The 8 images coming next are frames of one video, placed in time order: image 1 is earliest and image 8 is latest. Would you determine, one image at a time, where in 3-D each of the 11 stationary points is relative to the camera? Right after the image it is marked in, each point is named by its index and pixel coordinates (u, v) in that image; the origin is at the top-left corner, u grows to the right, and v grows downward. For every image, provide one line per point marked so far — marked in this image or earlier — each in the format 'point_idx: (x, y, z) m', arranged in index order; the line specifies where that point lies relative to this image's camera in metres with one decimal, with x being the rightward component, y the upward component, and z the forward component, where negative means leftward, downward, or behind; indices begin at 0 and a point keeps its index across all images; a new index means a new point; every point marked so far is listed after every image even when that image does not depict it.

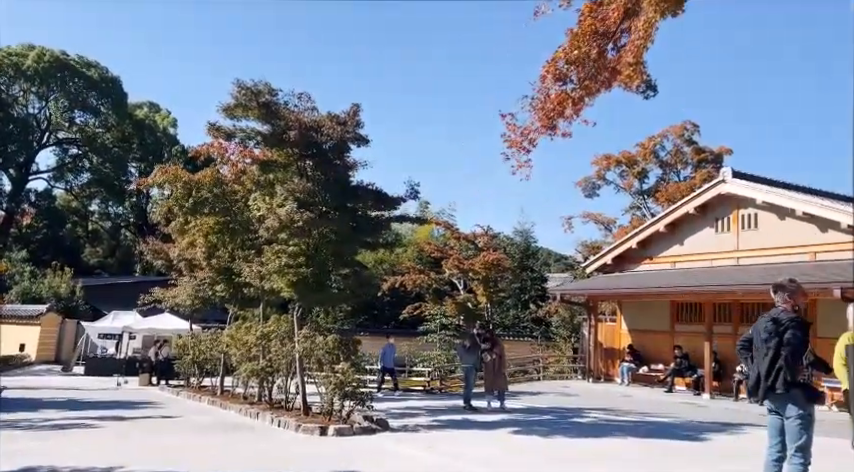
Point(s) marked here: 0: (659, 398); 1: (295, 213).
0: (+5.6, -3.9, +17.8) m
1: (-1.8, +0.3, +9.8) m
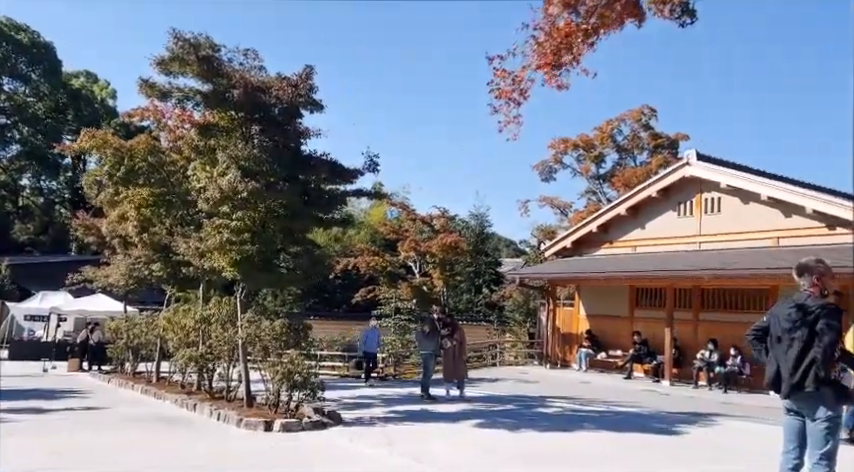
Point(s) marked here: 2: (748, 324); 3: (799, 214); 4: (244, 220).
0: (+4.5, -3.5, +17.4) m
1: (-2.3, +0.7, +8.8) m
2: (+7.4, -2.0, +16.8) m
3: (+8.3, +0.5, +16.4) m
4: (-2.5, +0.3, +9.8) m
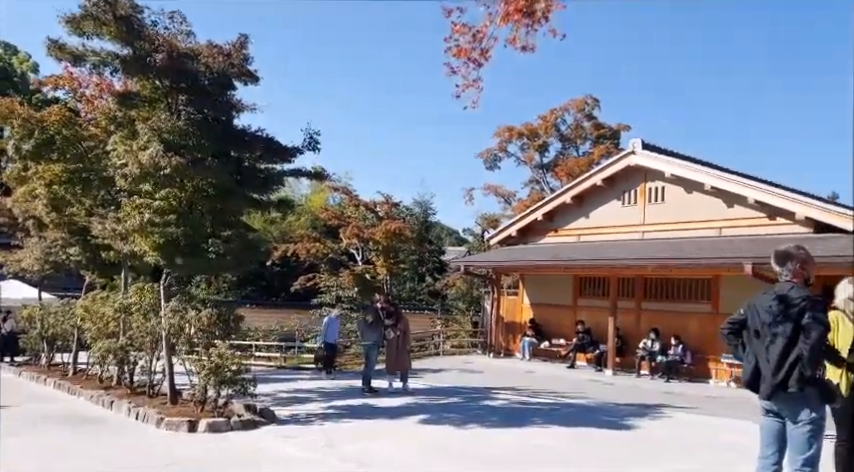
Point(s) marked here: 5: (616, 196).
0: (+3.1, -3.2, +17.2) m
1: (-2.9, +0.9, +8.1) m
2: (+6.0, -1.8, +16.8) m
3: (+7.0, +0.7, +16.4) m
4: (-3.2, +0.5, +9.0) m
5: (+5.0, +1.0, +19.1) m
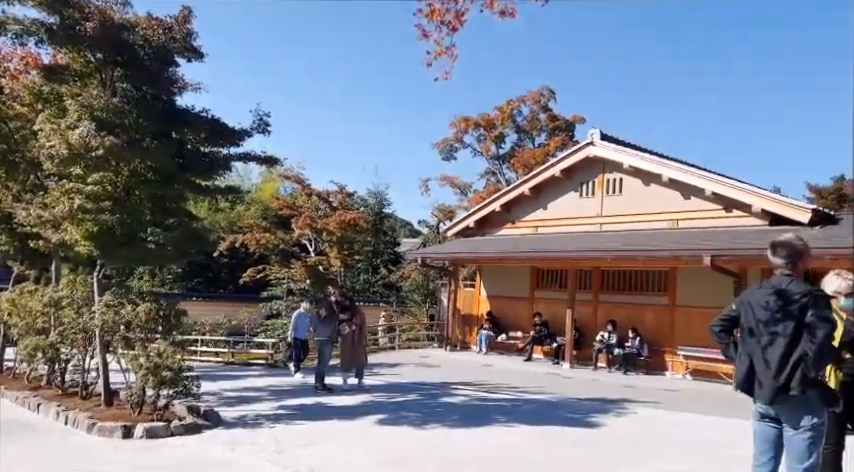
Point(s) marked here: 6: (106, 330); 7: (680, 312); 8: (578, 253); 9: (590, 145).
0: (+2.1, -3.0, +16.9) m
1: (-3.4, +1.0, +7.4) m
2: (+5.0, -1.6, +16.7) m
3: (+6.1, +0.9, +16.4) m
4: (-3.7, +0.7, +8.3) m
5: (+3.8, +1.2, +18.9) m
6: (-3.7, -1.1, +8.5) m
7: (+5.5, -1.7, +15.8) m
8: (+3.4, -0.4, +16.5) m
9: (+4.0, +2.2, +17.9) m
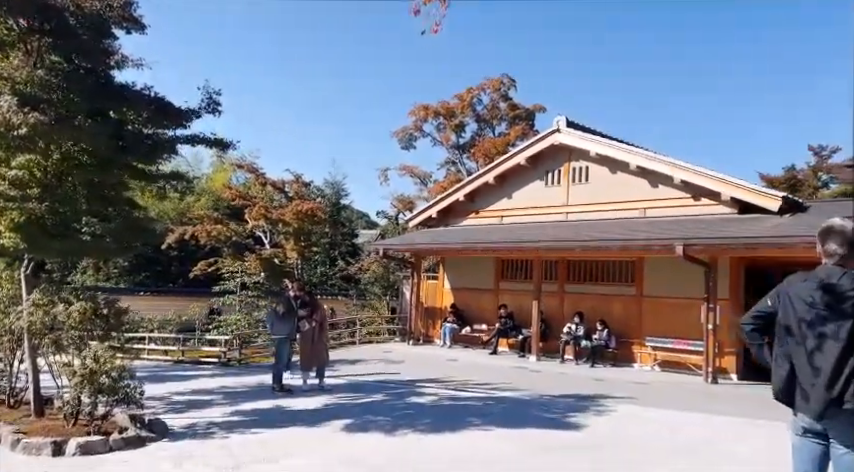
0: (+1.3, -2.8, +16.4) m
1: (-3.6, +1.1, +6.5) m
2: (+4.2, -1.3, +16.3) m
3: (+5.2, +1.1, +16.0) m
4: (-4.0, +0.8, +7.4) m
5: (+2.8, +1.5, +18.4) m
6: (-4.0, -1.0, +7.6) m
7: (+4.7, -1.4, +15.5) m
8: (+2.6, -0.2, +16.0) m
9: (+3.1, +2.5, +17.4) m
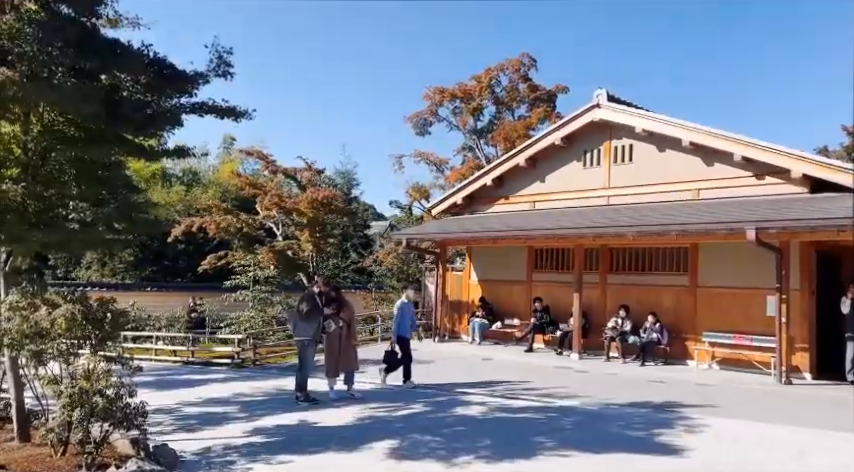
0: (+1.9, -2.5, +15.0) m
1: (-3.1, +1.2, +5.1) m
2: (+4.8, -1.0, +14.8) m
3: (+5.8, +1.4, +14.5) m
4: (-3.5, +0.9, +6.0) m
5: (+3.5, +1.8, +16.9) m
6: (-3.5, -0.9, +6.2) m
7: (+5.3, -1.1, +14.0) m
8: (+3.2, +0.1, +14.5) m
9: (+3.7, +2.8, +15.8) m
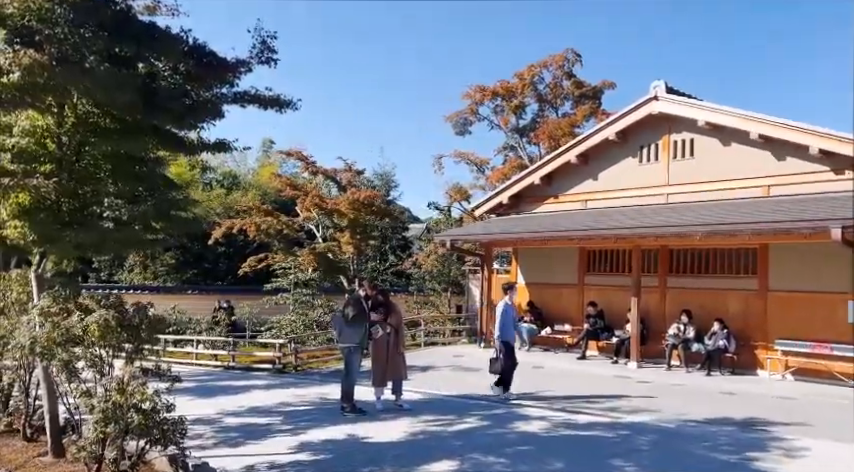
0: (+2.9, -2.6, +14.1) m
1: (-2.6, +1.2, +4.5) m
2: (+5.8, -1.0, +13.9) m
3: (+6.8, +1.4, +13.5) m
4: (-3.0, +0.9, +5.4) m
5: (+4.5, +1.8, +16.0) m
6: (-3.0, -0.9, +5.6) m
7: (+6.2, -1.1, +13.0) m
8: (+4.1, +0.1, +13.6) m
9: (+4.6, +2.8, +15.0) m
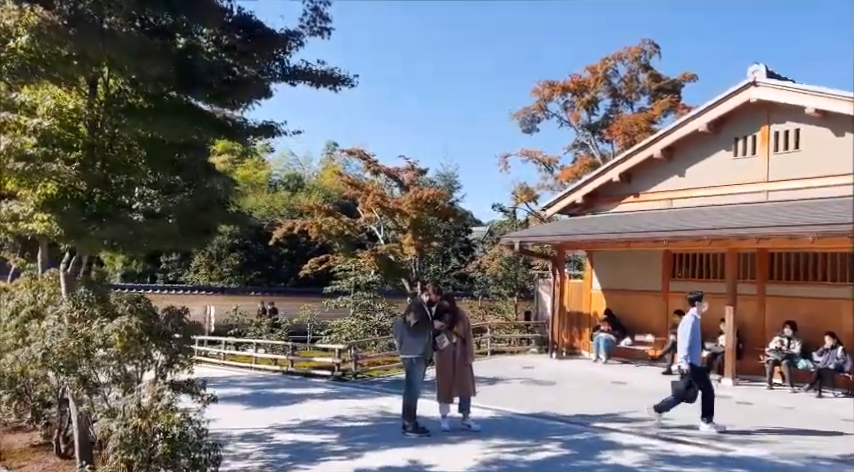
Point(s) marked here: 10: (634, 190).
0: (+4.1, -2.6, +12.7) m
1: (-2.2, +1.2, +3.6) m
2: (+7.0, -1.1, +12.2) m
3: (+7.9, +1.4, +11.8) m
4: (-2.4, +0.9, +4.5) m
5: (+5.9, +1.8, +14.5) m
6: (-2.4, -0.8, +4.7) m
7: (+7.3, -1.2, +11.3) m
8: (+5.3, +0.1, +12.1) m
9: (+5.9, +2.7, +13.4) m
10: (+4.6, +1.0, +16.4) m
